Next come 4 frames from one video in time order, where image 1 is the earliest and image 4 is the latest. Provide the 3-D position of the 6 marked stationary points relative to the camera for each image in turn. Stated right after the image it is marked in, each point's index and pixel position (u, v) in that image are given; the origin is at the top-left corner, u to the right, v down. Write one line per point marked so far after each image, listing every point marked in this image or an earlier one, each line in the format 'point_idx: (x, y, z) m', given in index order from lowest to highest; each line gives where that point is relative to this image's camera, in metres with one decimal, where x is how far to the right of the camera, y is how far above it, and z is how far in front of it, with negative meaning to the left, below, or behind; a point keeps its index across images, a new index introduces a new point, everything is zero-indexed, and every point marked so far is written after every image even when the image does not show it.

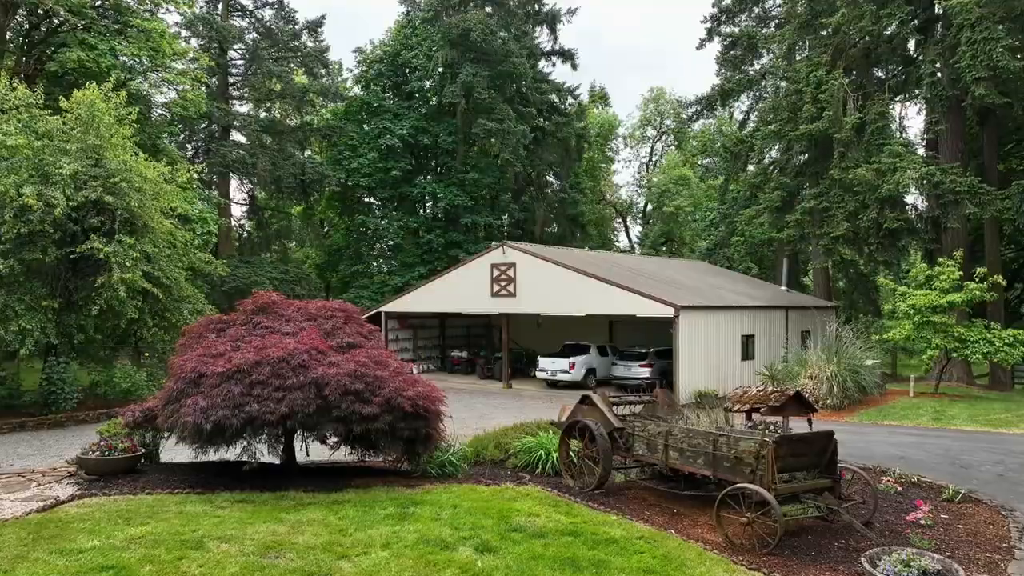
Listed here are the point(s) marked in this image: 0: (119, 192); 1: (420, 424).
0: (-8.7, +2.1, +15.5) m
1: (-1.0, -1.5, +7.5) m
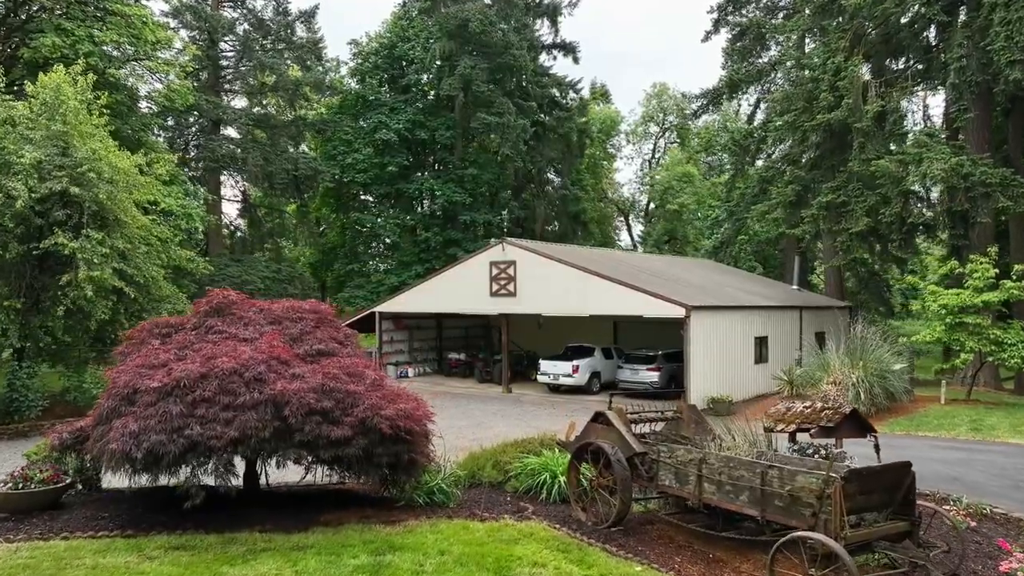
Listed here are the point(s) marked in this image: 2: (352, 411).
0: (-8.7, +2.2, +14.2) m
1: (-1.0, -1.5, +6.3) m
2: (-1.4, -1.1, +6.0) m
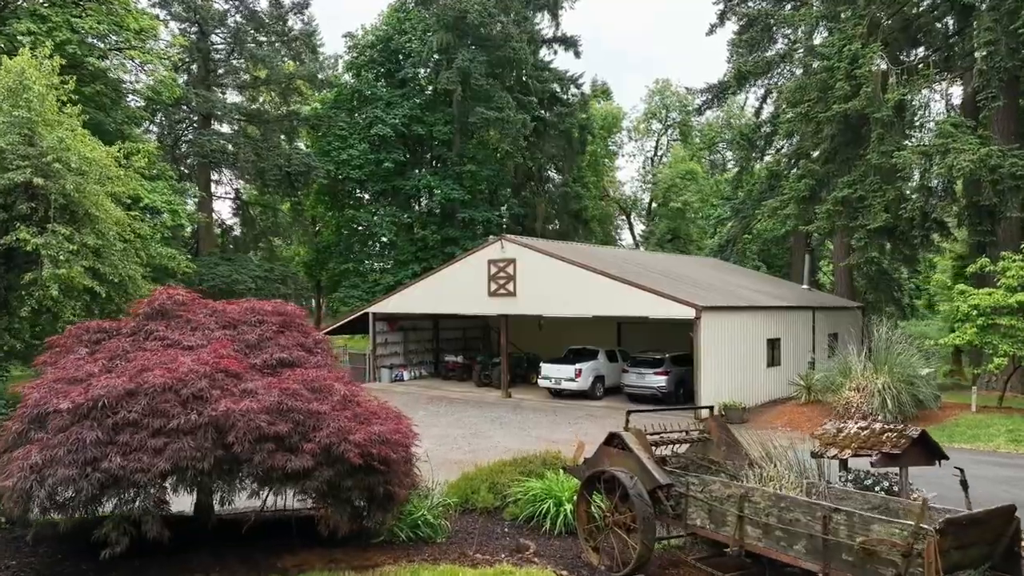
0: (-8.7, +2.2, +13.1) m
1: (-1.0, -1.4, +5.2) m
2: (-1.4, -1.0, +4.9) m
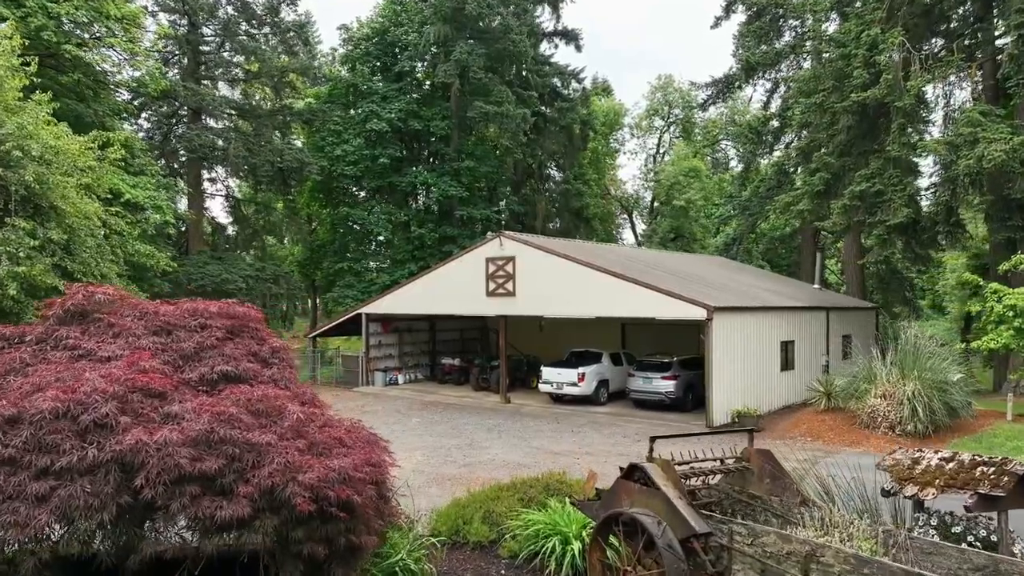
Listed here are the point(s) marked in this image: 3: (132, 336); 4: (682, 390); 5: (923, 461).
0: (-8.7, +2.2, +12.0) m
1: (-1.0, -1.4, +4.1) m
2: (-1.4, -1.0, +3.8) m
3: (-2.6, -0.3, +4.8) m
4: (+4.0, -2.4, +16.4) m
5: (+2.7, -1.1, +4.6) m
